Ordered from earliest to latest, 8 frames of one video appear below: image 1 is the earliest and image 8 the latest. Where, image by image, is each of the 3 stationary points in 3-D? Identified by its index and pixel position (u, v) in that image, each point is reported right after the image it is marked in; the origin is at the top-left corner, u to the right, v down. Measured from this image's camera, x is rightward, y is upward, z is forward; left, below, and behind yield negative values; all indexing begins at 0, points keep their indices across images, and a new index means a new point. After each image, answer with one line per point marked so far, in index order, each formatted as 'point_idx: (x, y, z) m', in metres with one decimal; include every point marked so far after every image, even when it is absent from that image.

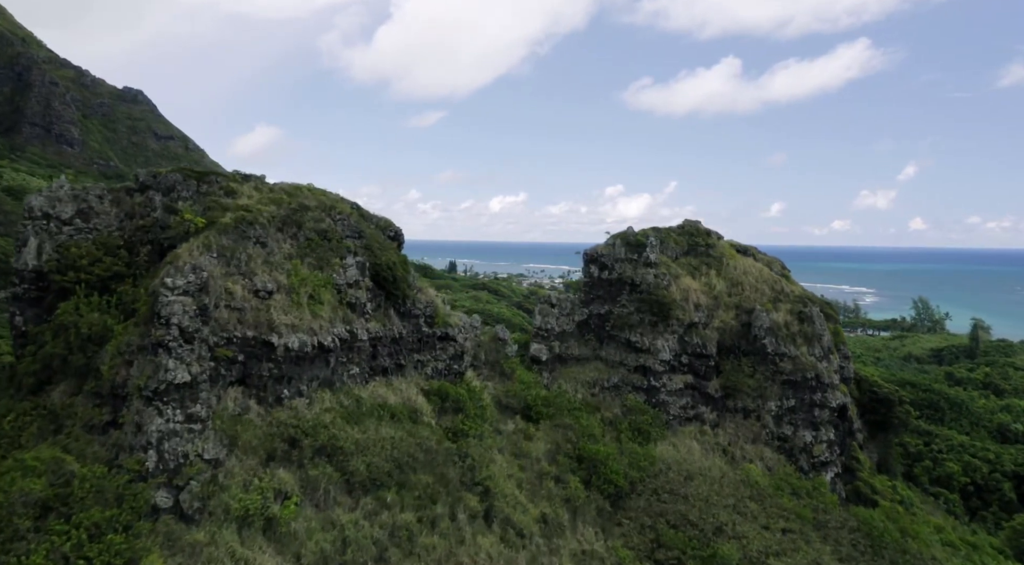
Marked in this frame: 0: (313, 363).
0: (-4.3, -1.7, +13.8) m
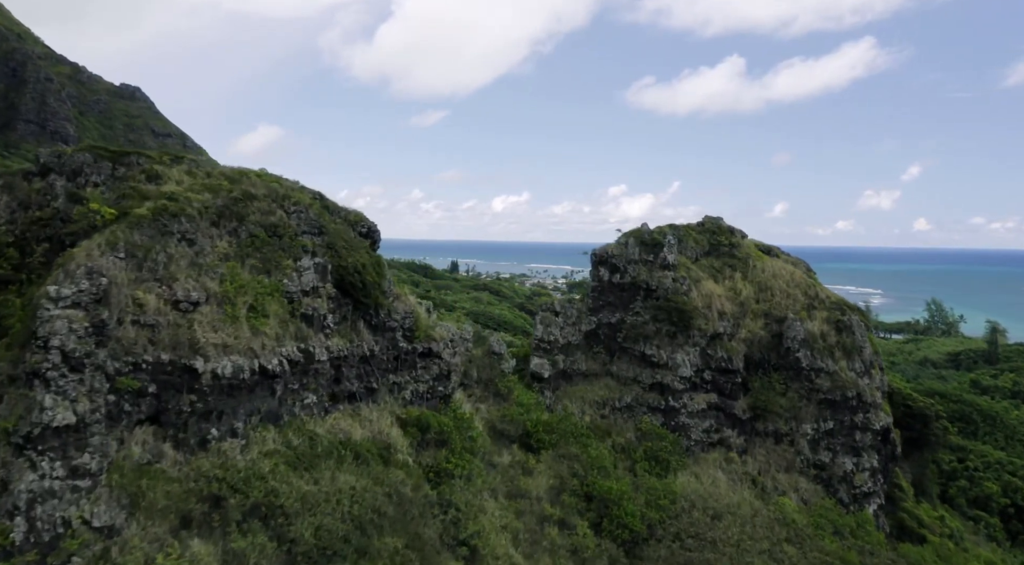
0: (-4.4, -1.9, +10.9) m
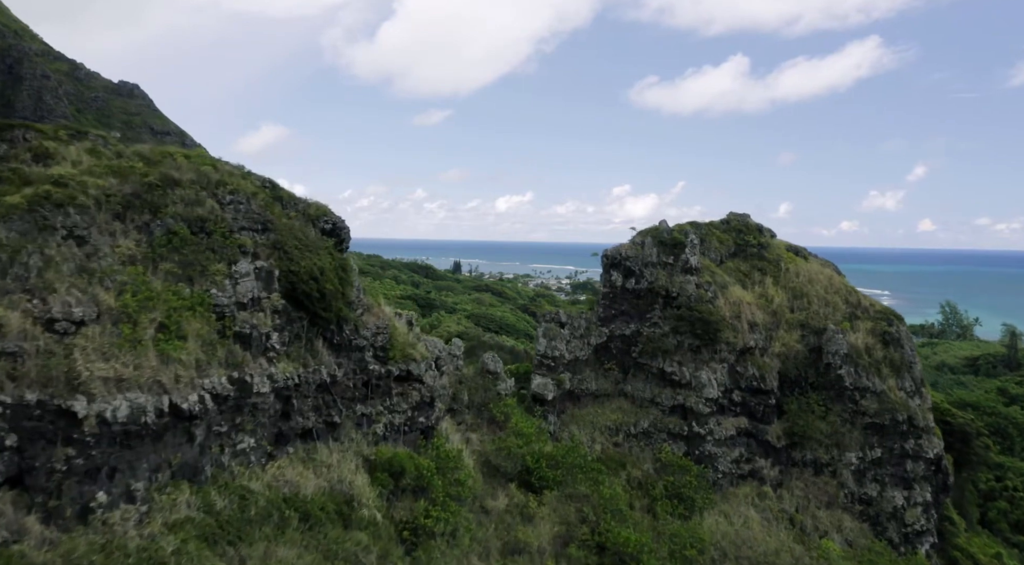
0: (-4.5, -2.0, +8.2) m
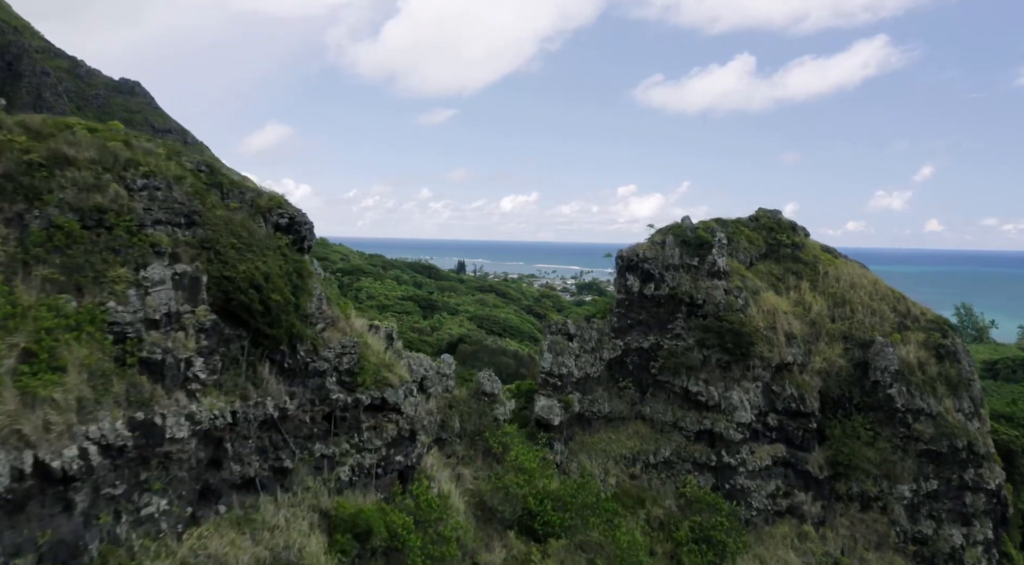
0: (-4.6, -2.1, +5.9) m
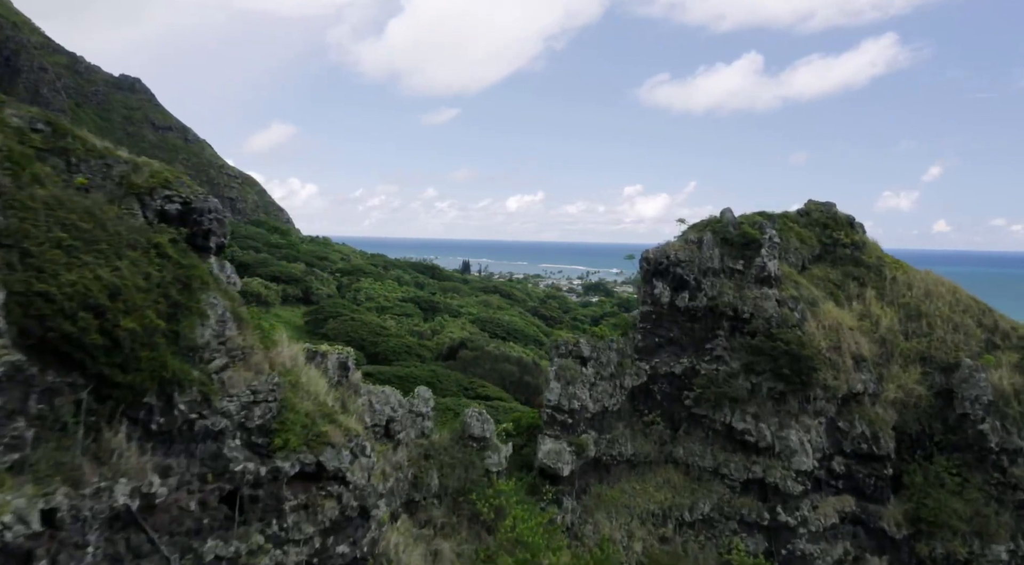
0: (-4.7, -2.3, +2.9) m
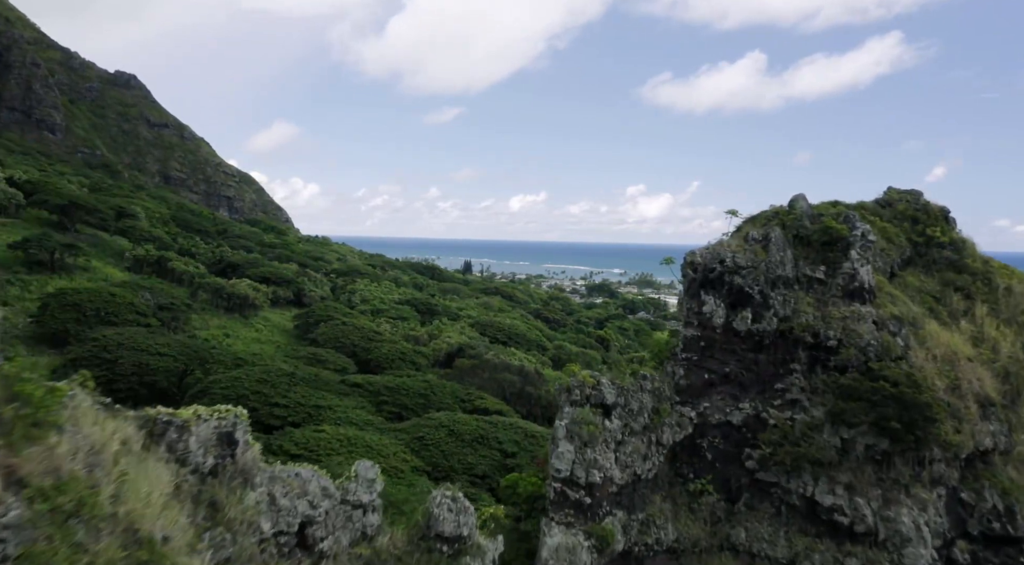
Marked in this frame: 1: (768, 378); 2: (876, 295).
0: (-4.8, -2.5, -0.4) m
1: (+3.6, -1.2, +9.0) m
2: (+5.5, -0.1, +9.5) m
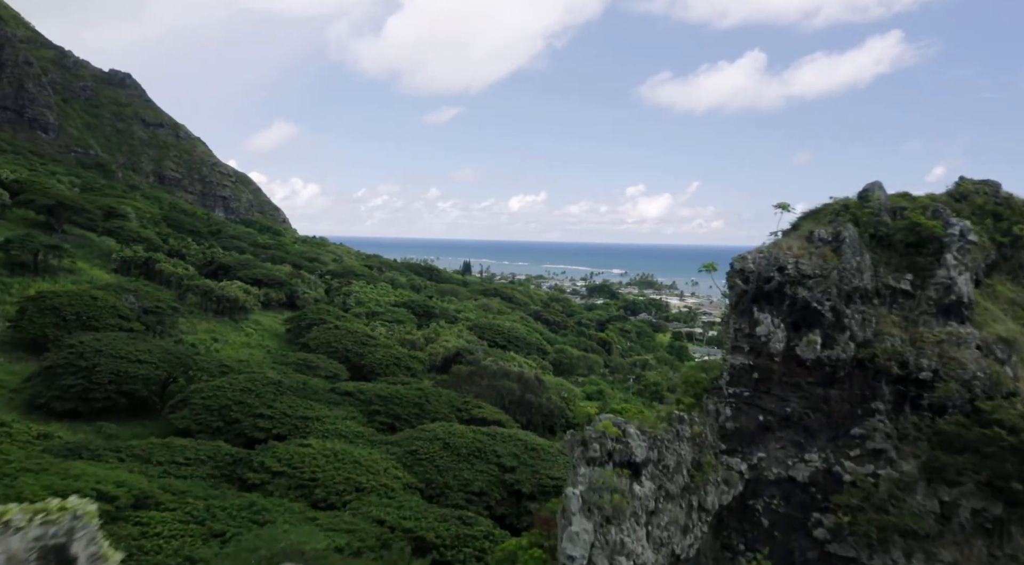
0: (-4.9, -2.6, -2.4) m
1: (+3.6, -1.3, +7.0) m
2: (+5.5, -0.3, +7.5) m
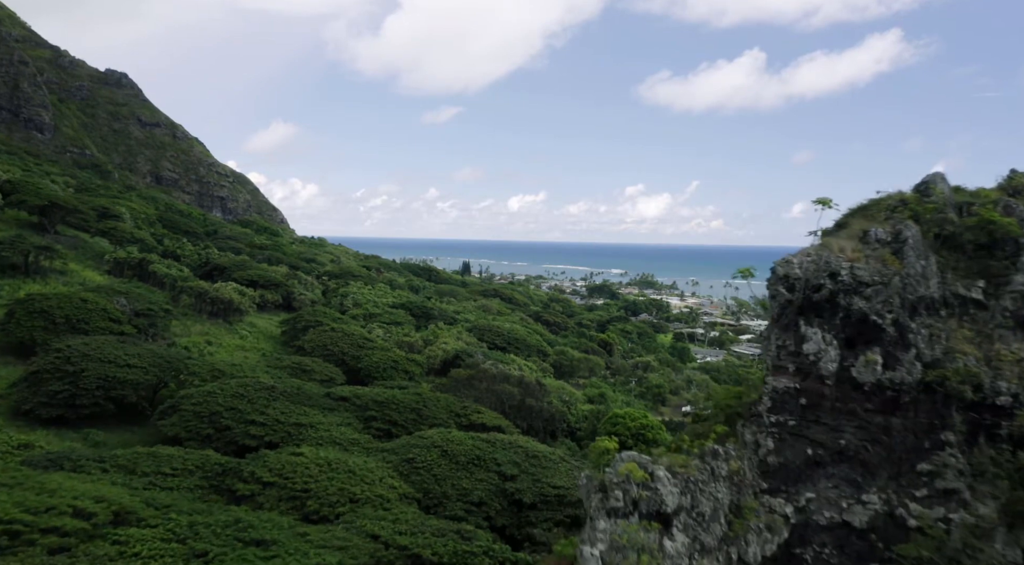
0: (-4.8, -2.7, -3.5) m
1: (+3.6, -1.4, +6.0) m
2: (+5.5, -0.4, +6.5) m
